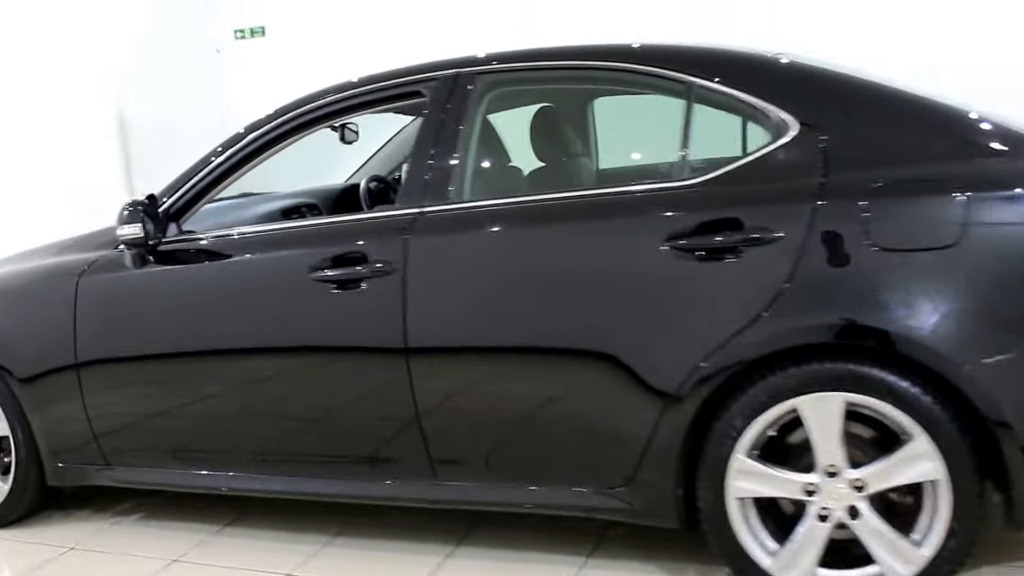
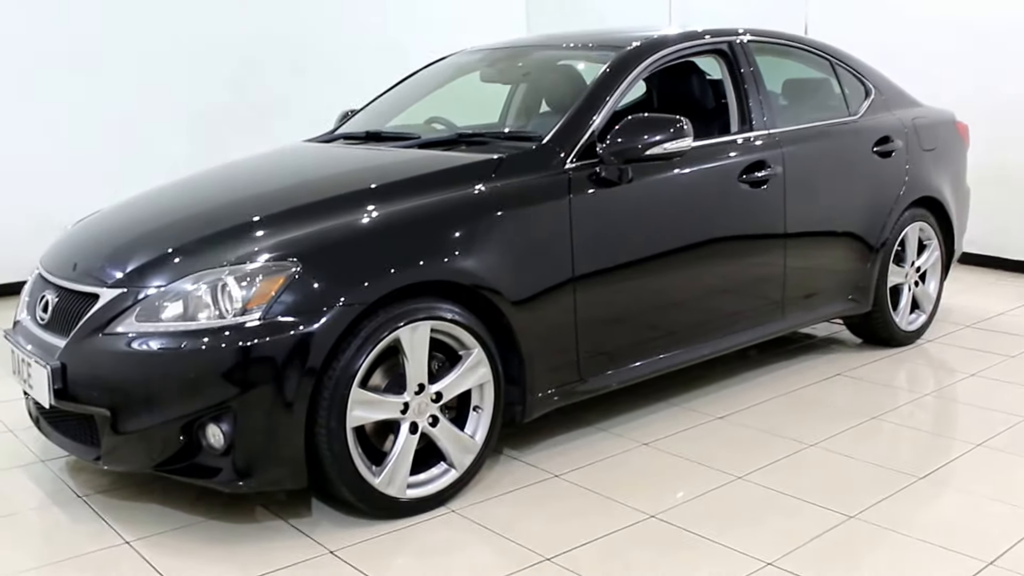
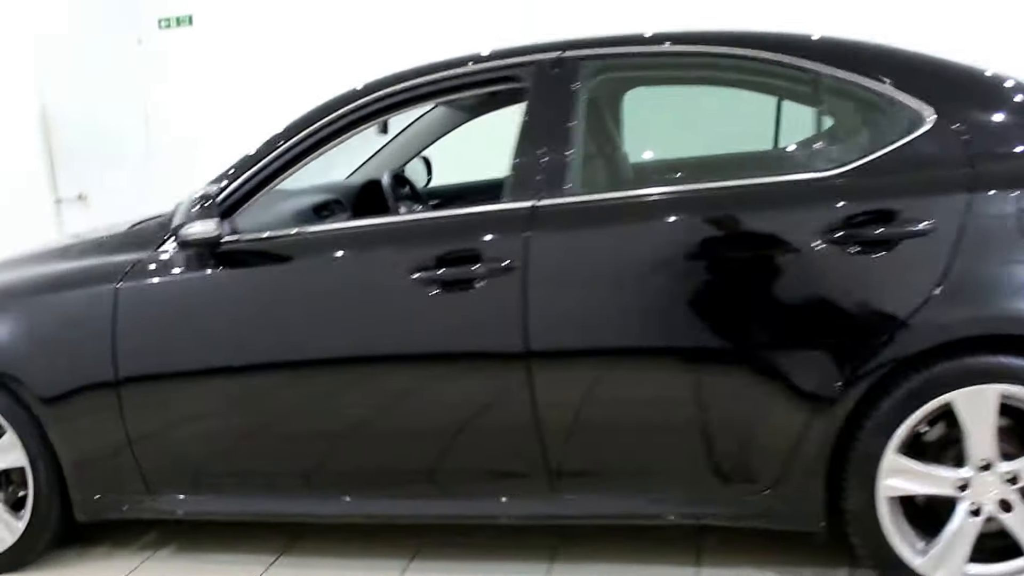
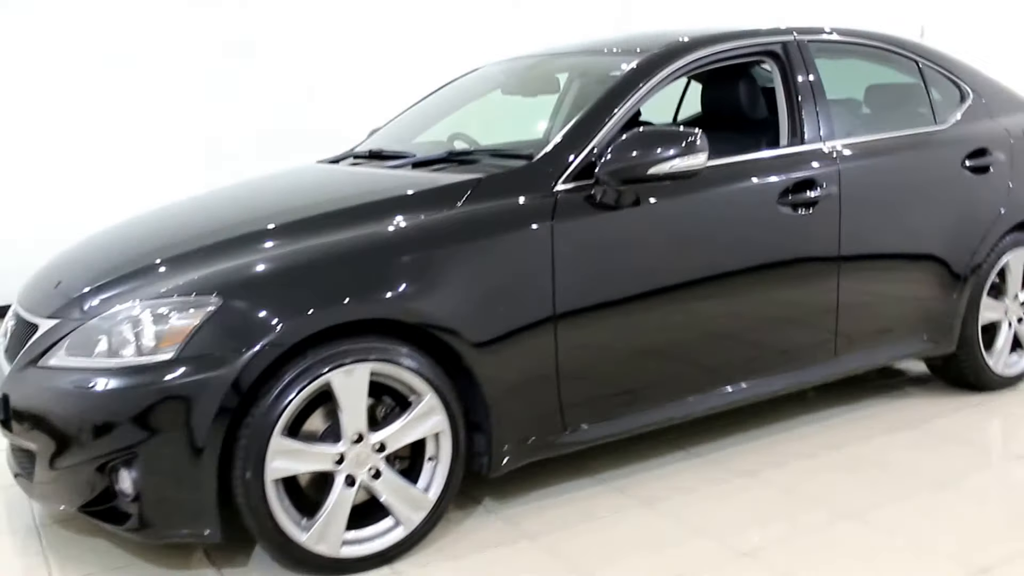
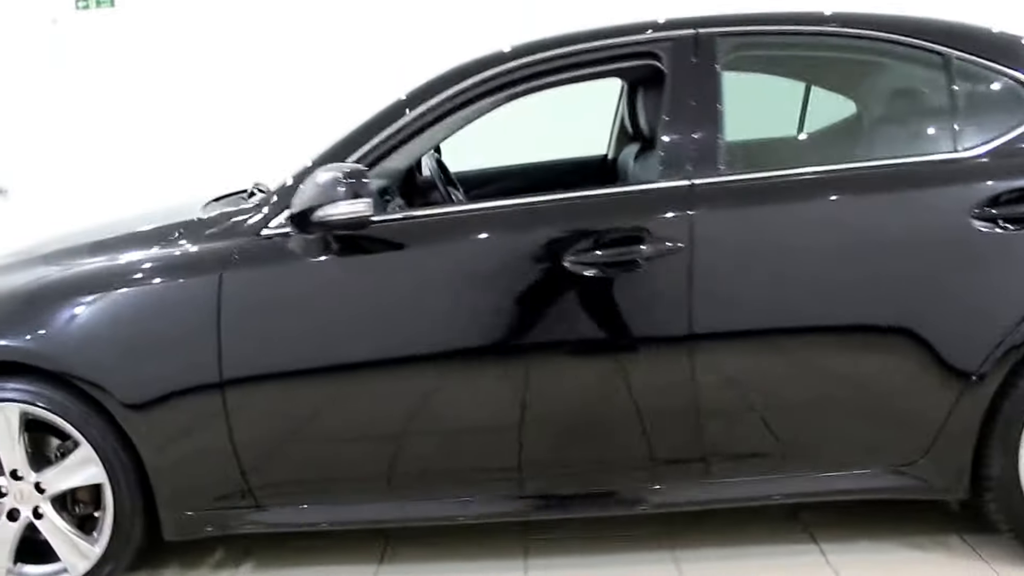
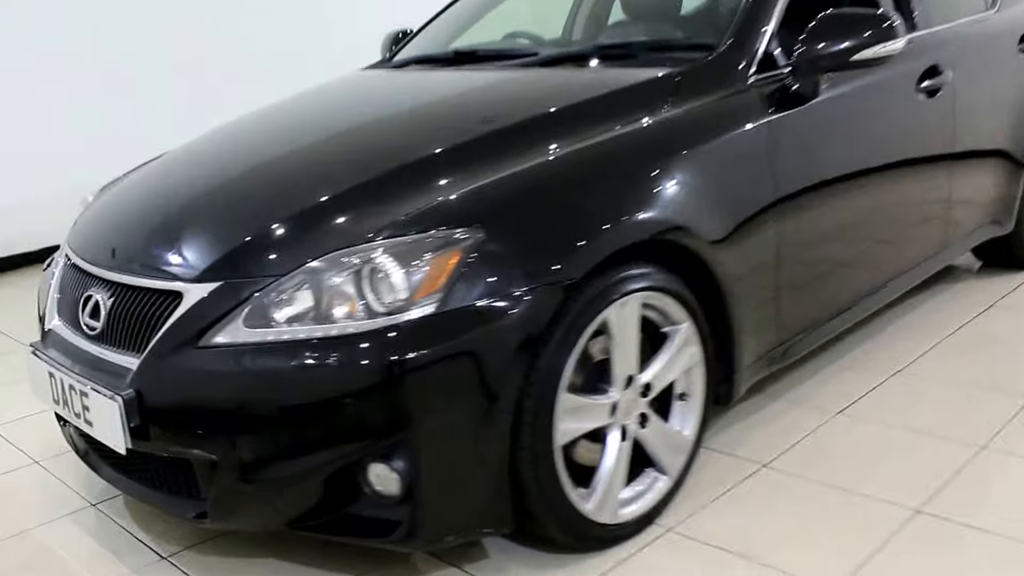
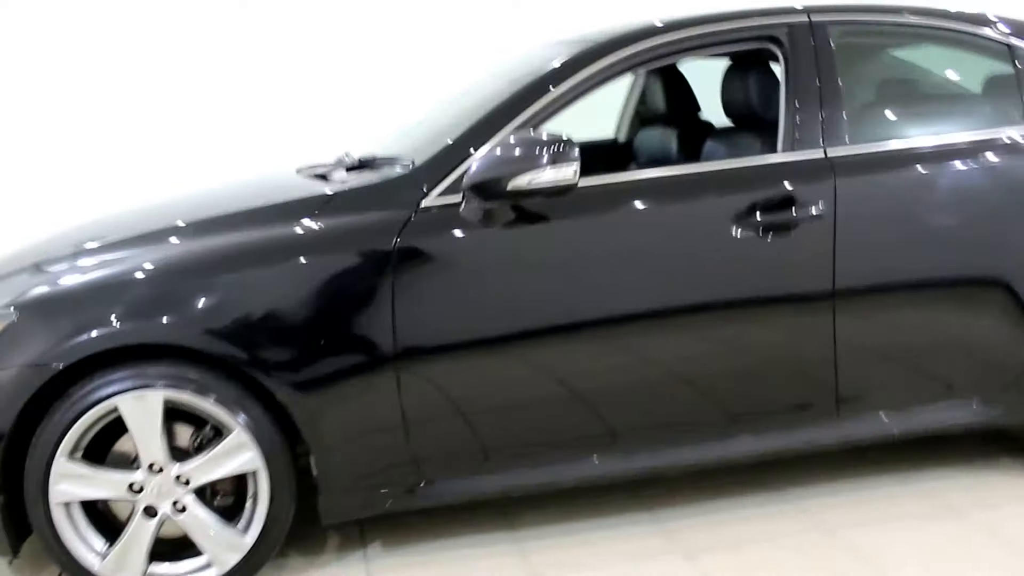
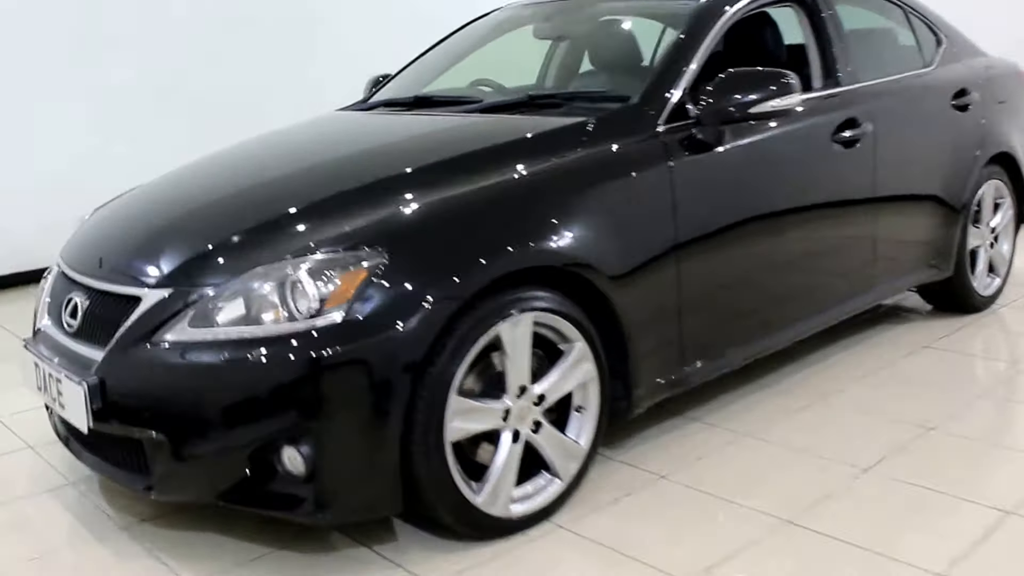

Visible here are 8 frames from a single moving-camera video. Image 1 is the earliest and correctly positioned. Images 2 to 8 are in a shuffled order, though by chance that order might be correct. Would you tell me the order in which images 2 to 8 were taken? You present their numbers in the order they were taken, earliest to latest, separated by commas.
3, 5, 7, 4, 2, 8, 6
